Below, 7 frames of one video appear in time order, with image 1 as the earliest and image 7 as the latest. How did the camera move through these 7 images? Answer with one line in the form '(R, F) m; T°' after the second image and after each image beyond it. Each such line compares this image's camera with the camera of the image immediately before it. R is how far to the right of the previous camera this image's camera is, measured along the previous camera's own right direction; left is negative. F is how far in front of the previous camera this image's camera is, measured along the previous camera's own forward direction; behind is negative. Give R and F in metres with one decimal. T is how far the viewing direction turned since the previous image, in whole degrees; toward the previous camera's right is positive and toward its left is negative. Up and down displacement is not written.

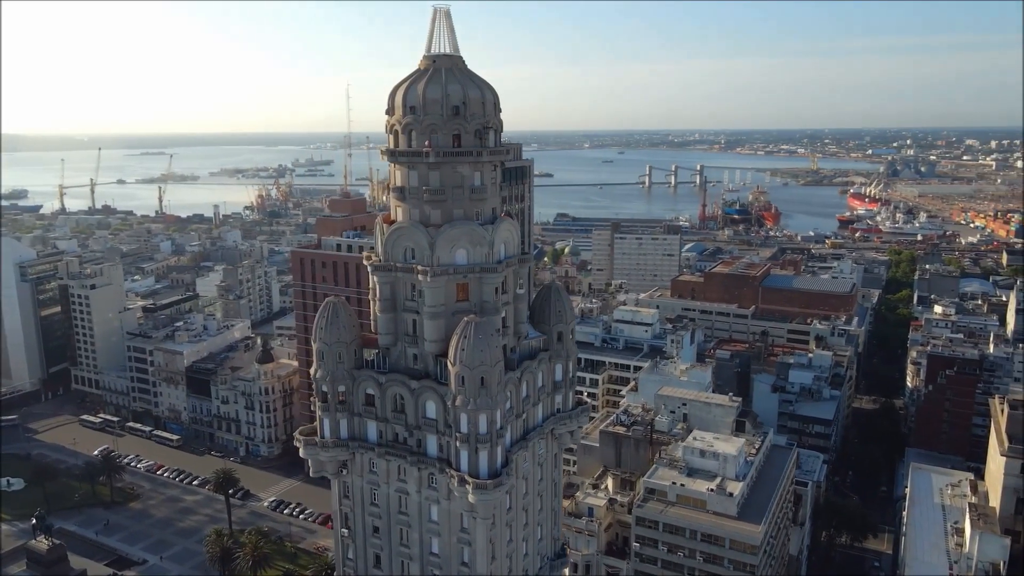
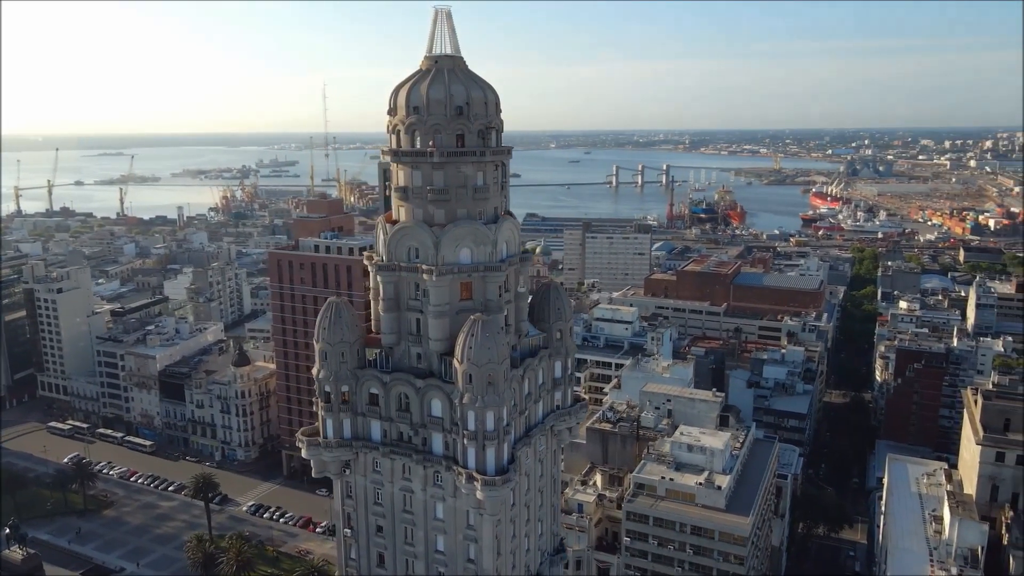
(-1.1, -0.2) m; +2°
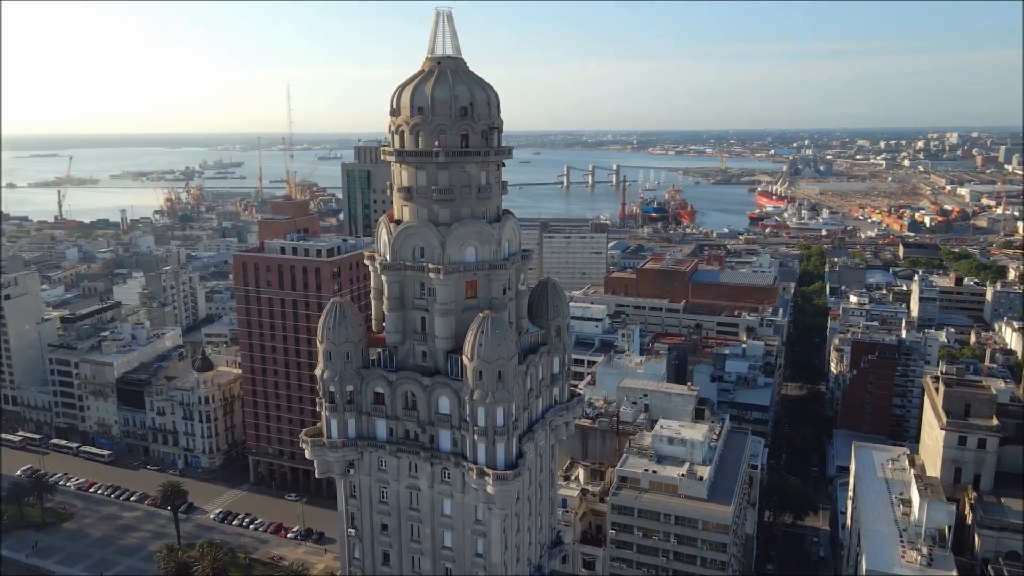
(-1.6, -0.3) m; +4°
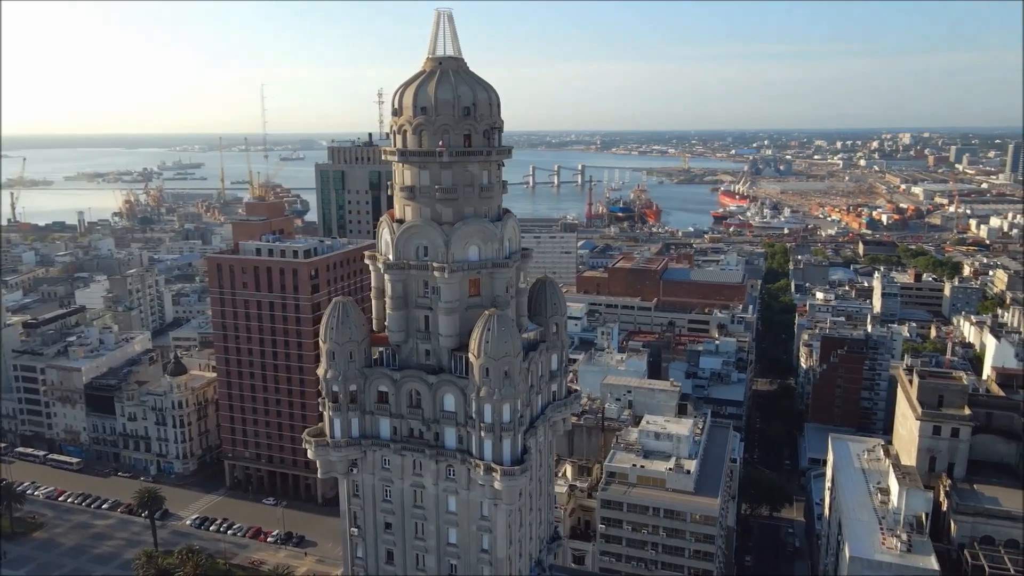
(-1.1, -0.2) m; +3°
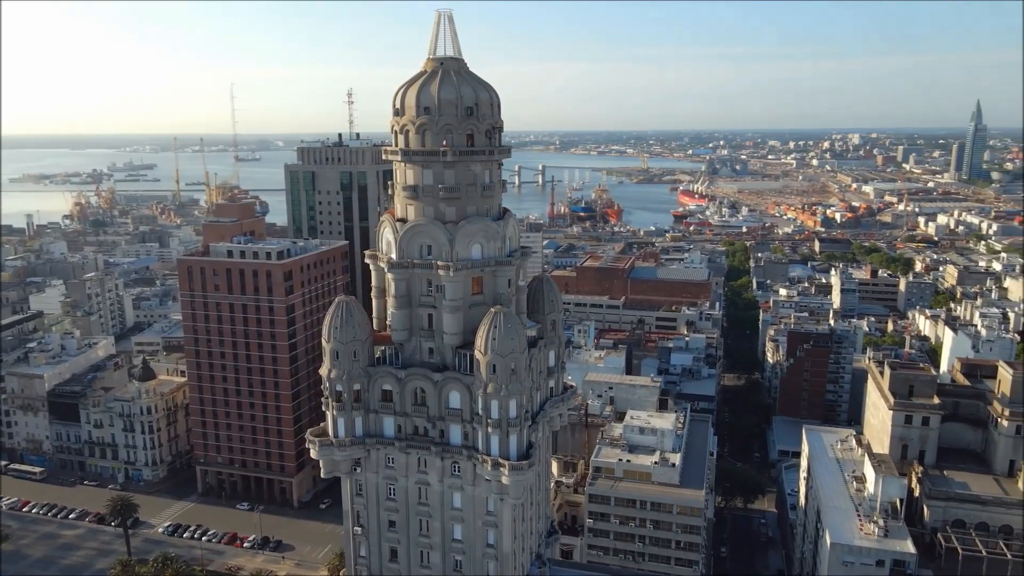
(-1.3, -0.3) m; +3°
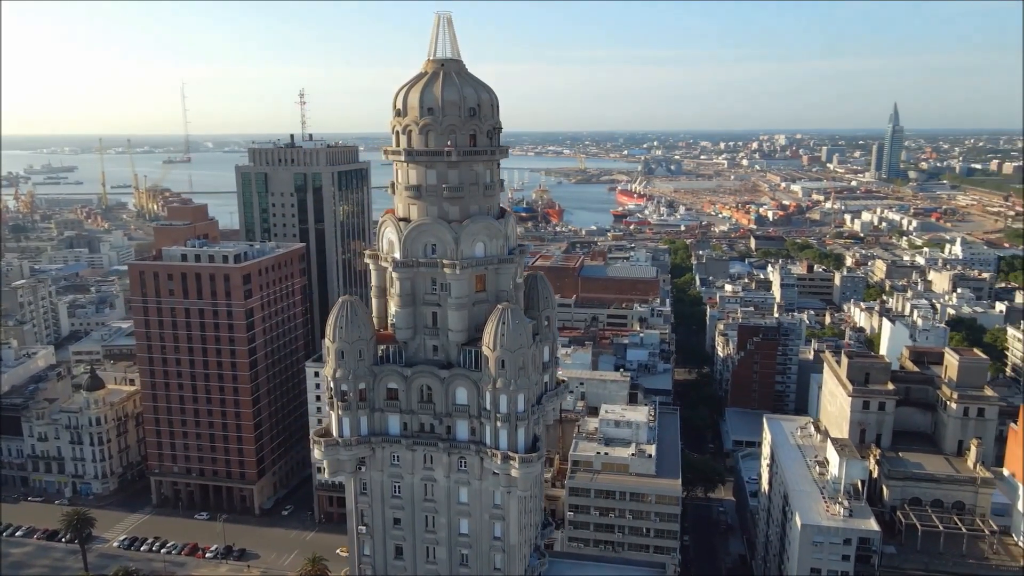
(-2.0, -0.4) m; +5°
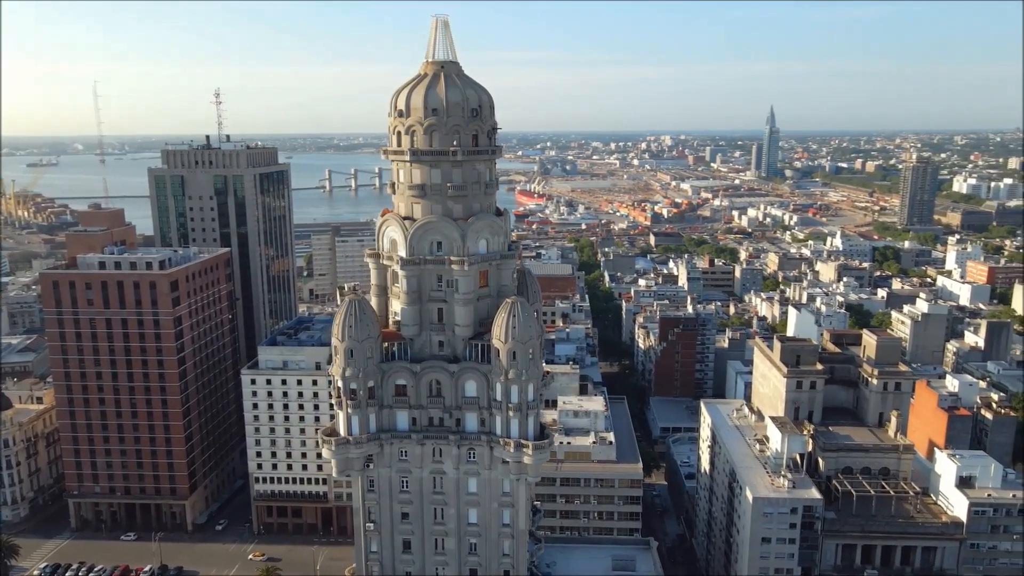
(-3.3, -0.6) m; +8°
